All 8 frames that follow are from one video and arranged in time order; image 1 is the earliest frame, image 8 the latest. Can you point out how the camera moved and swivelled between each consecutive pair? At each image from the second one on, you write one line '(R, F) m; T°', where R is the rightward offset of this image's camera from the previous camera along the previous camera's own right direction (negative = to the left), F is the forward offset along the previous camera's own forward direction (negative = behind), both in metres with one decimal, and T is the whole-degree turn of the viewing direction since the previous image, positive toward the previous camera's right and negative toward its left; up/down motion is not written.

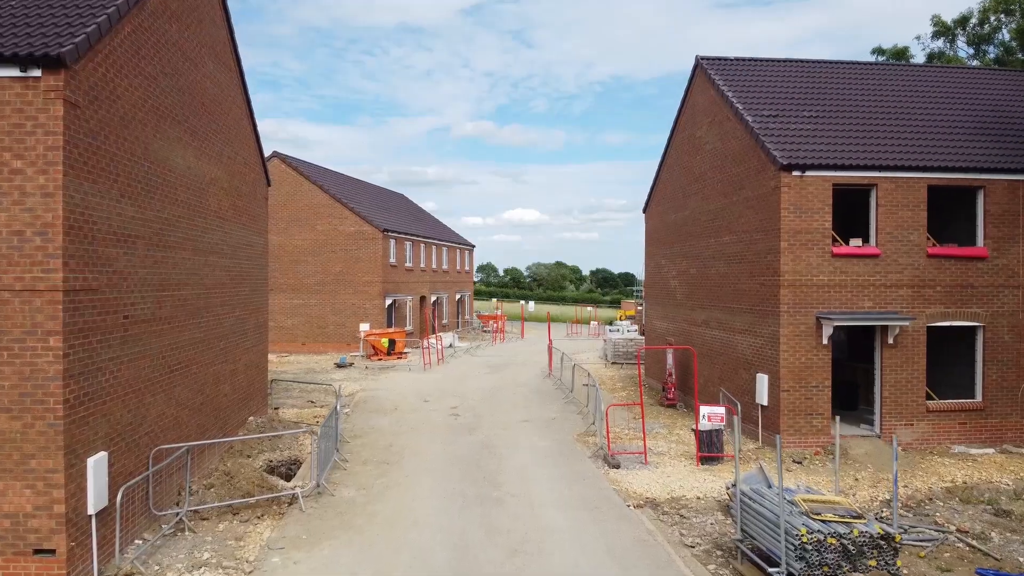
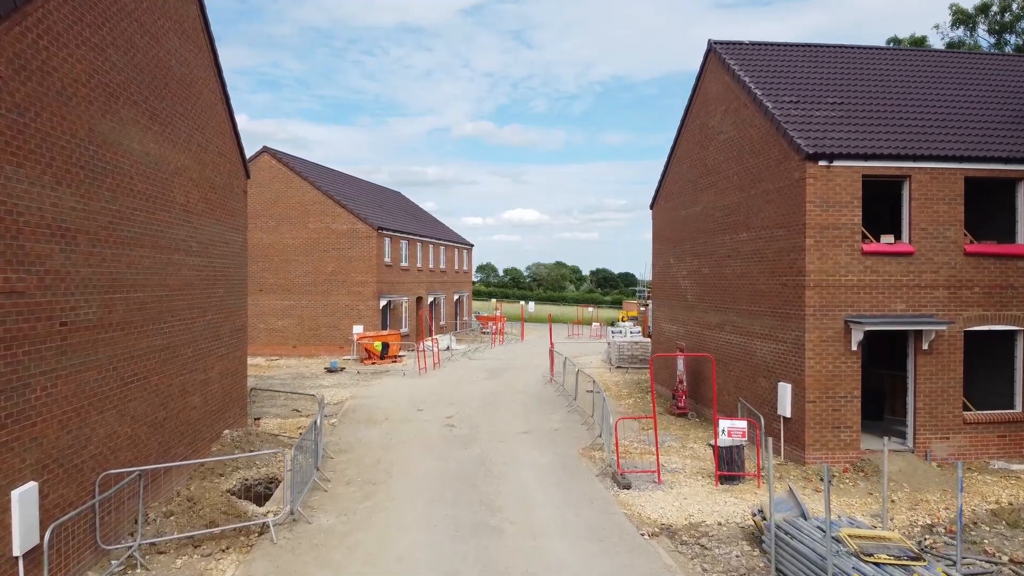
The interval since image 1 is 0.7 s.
(0.0, +1.1) m; 0°
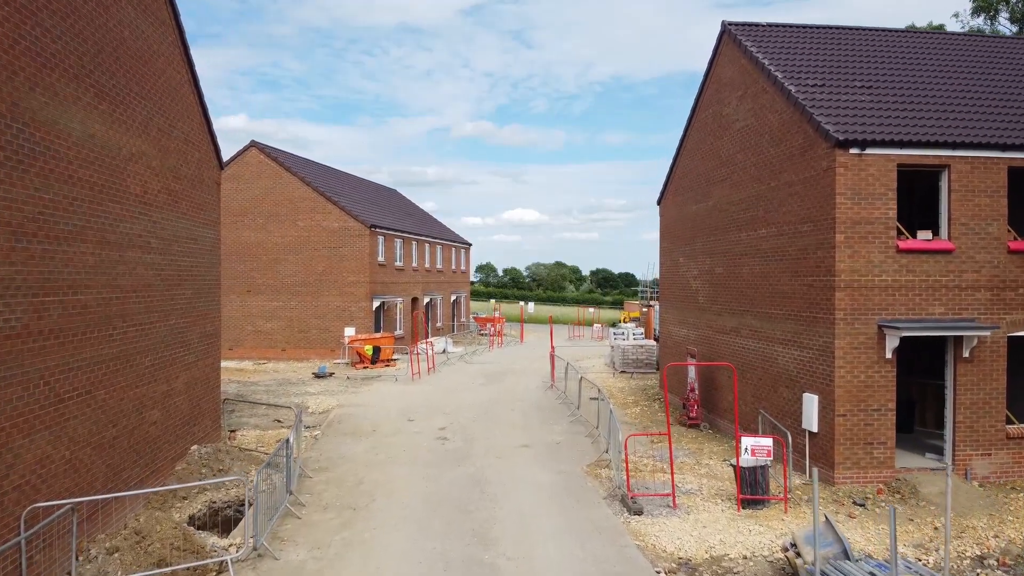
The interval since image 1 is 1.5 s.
(0.0, +1.1) m; 0°
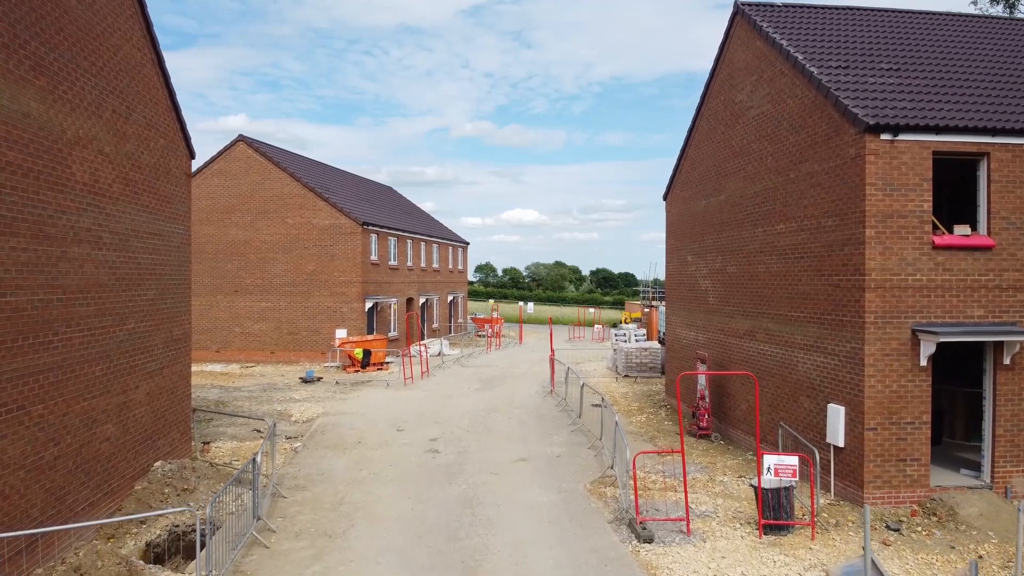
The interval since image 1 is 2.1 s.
(+0.1, +1.0) m; 0°
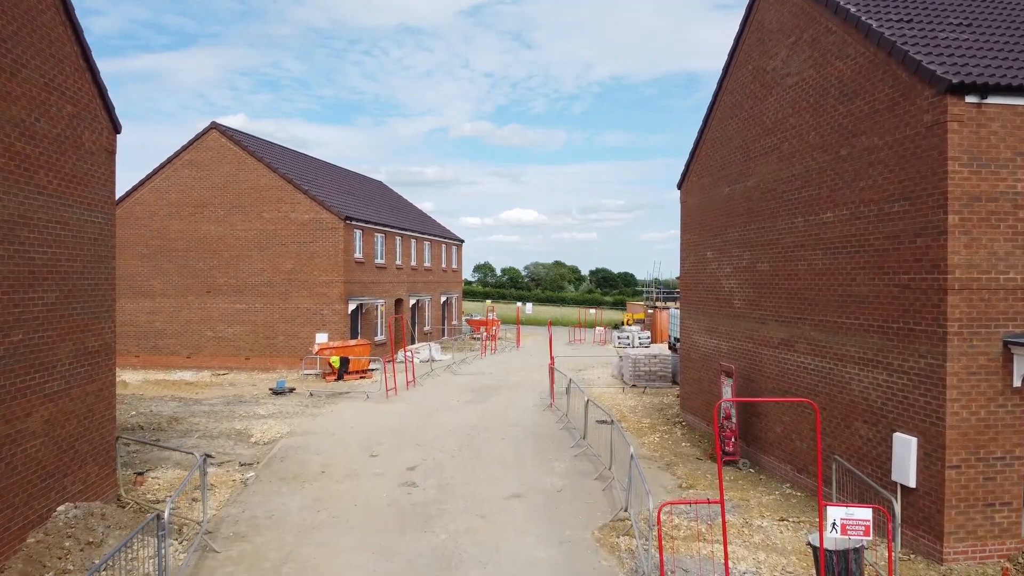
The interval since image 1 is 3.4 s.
(+0.1, +2.0) m; 0°
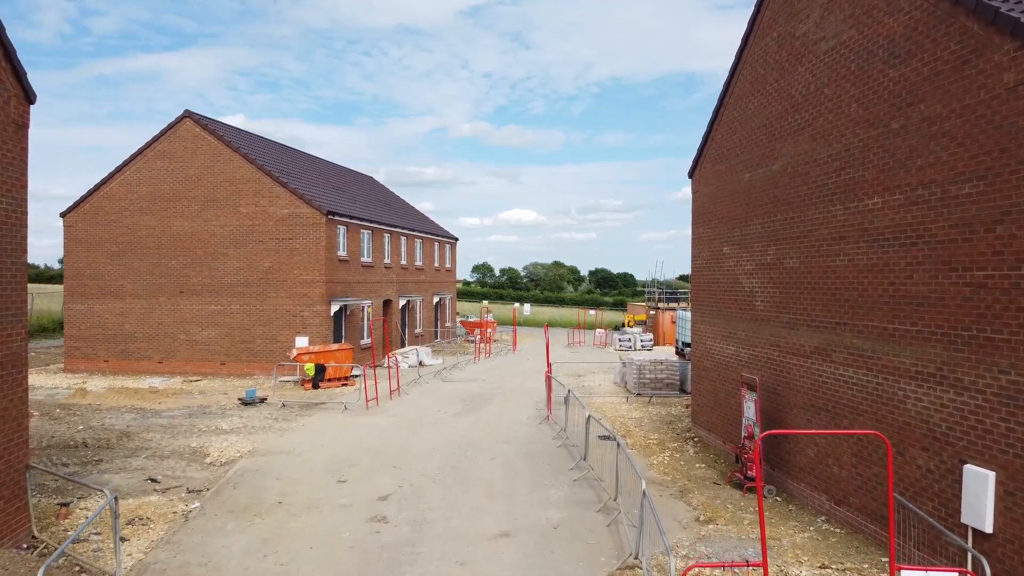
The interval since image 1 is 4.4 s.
(+0.2, +1.5) m; 0°
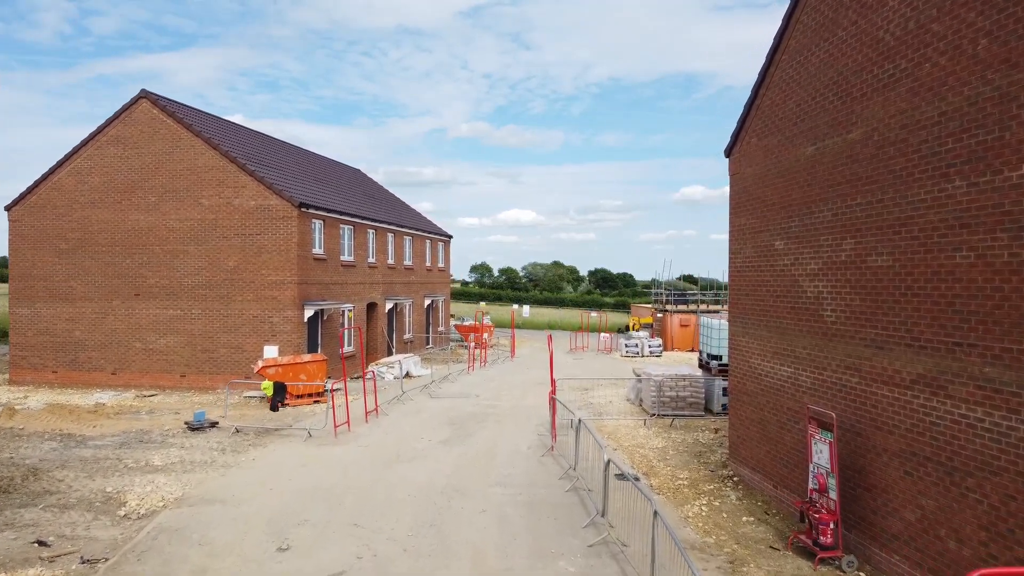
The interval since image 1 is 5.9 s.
(0.0, +2.4) m; 0°
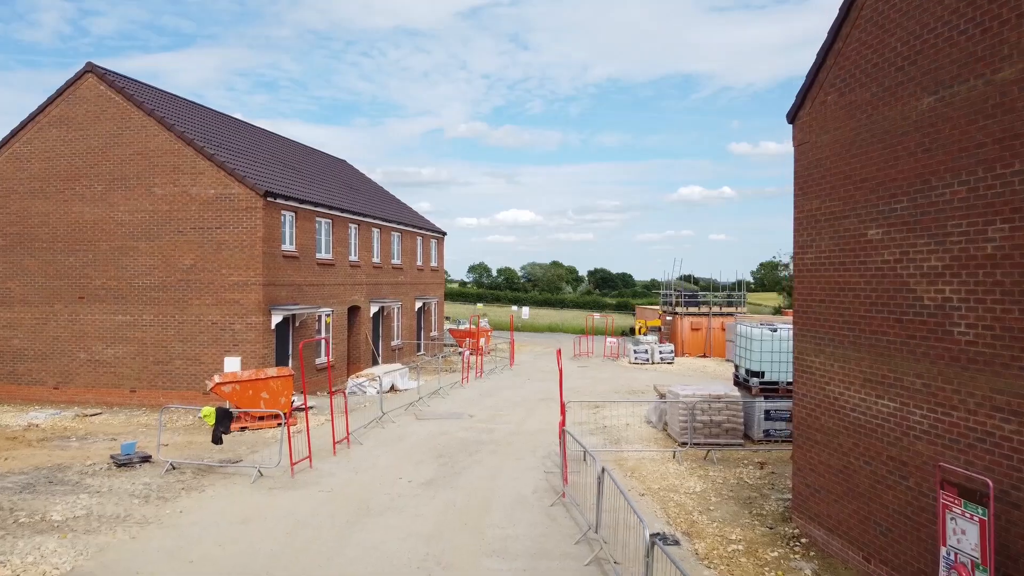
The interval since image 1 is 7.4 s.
(0.0, +2.4) m; 0°
